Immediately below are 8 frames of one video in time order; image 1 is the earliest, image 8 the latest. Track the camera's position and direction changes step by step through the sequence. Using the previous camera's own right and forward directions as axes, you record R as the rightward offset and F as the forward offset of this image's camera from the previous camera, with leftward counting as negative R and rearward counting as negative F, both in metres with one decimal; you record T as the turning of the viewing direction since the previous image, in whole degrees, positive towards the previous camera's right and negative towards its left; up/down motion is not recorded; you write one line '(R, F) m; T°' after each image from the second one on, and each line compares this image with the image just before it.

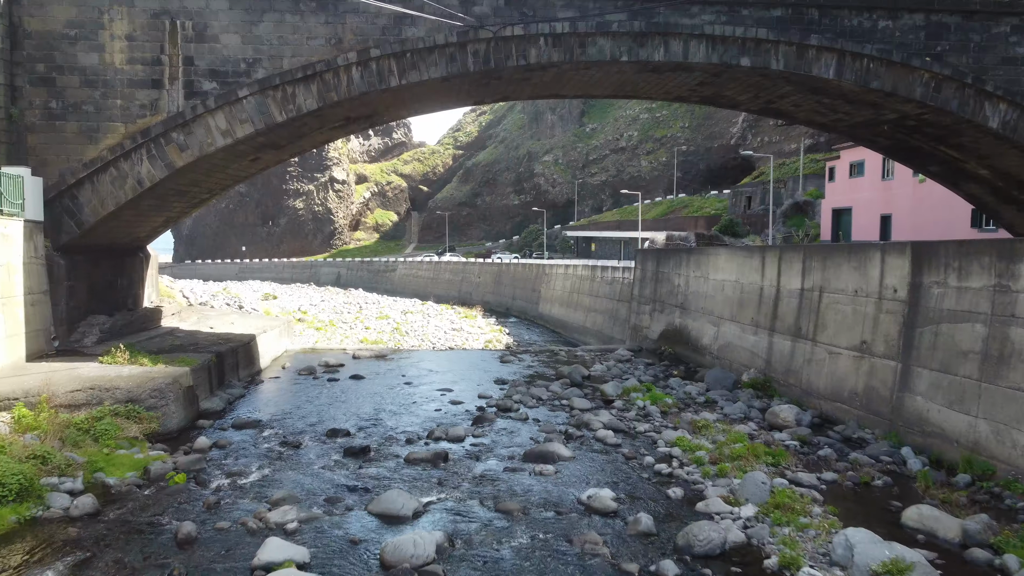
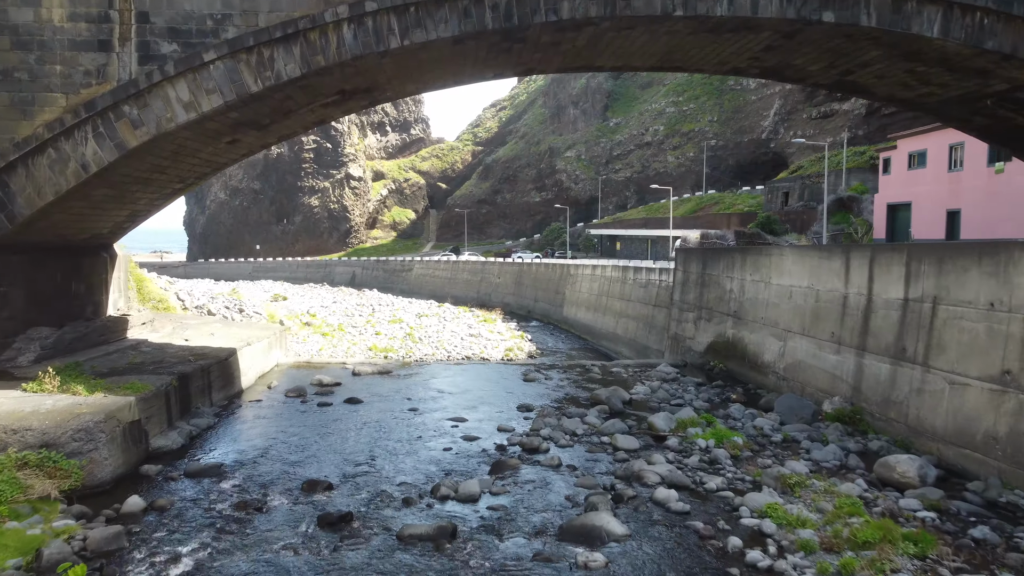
(-0.1, +3.4) m; -1°
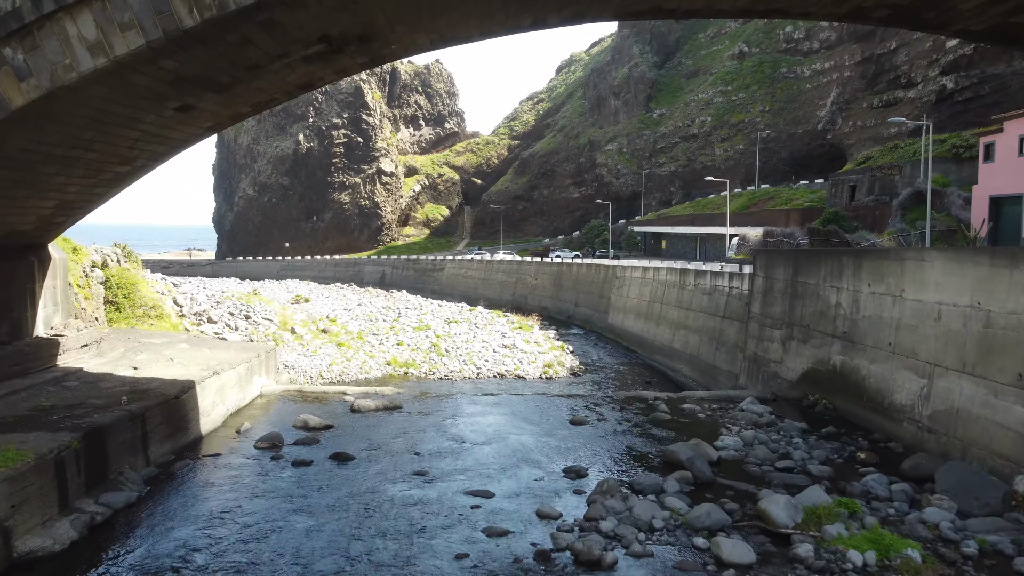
(-0.1, +4.6) m; -3°
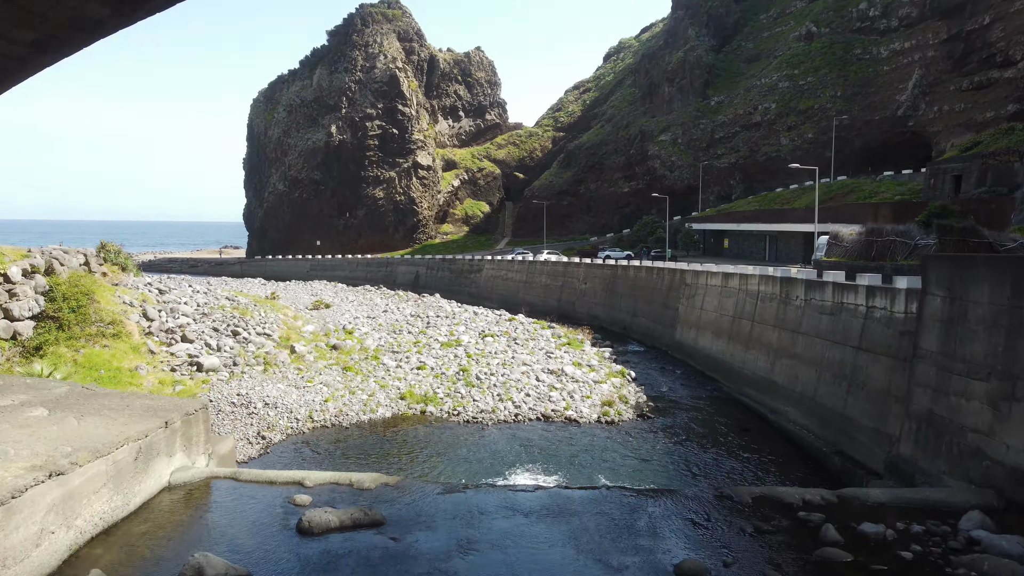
(-0.2, +6.7) m; -3°
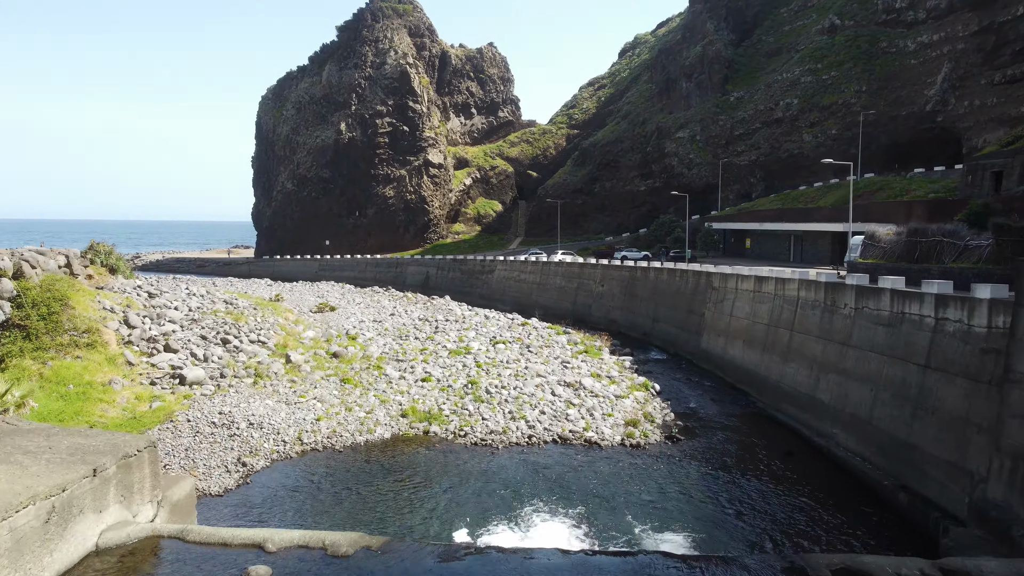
(0.0, +2.3) m; -1°
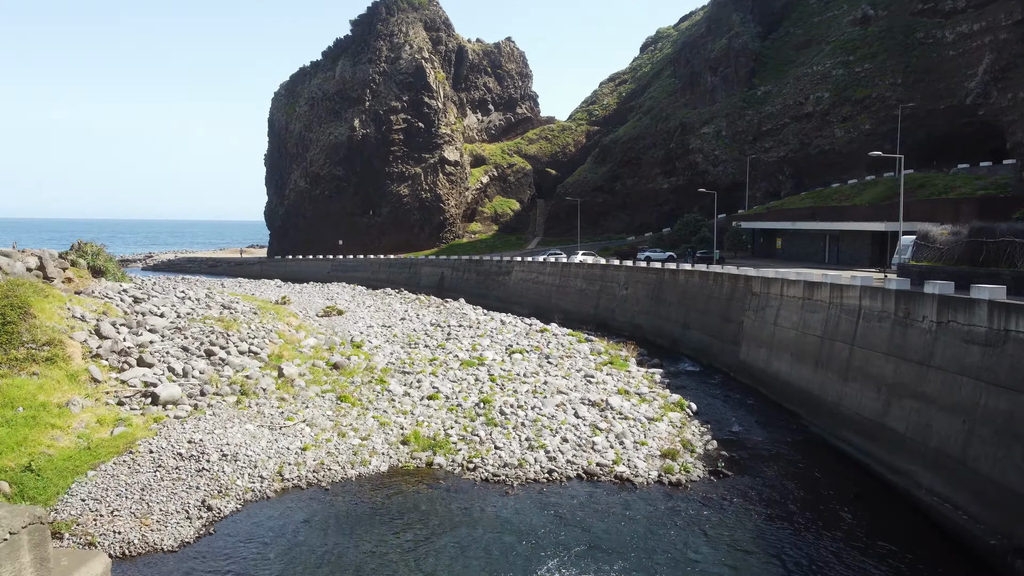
(0.0, +2.8) m; -1°
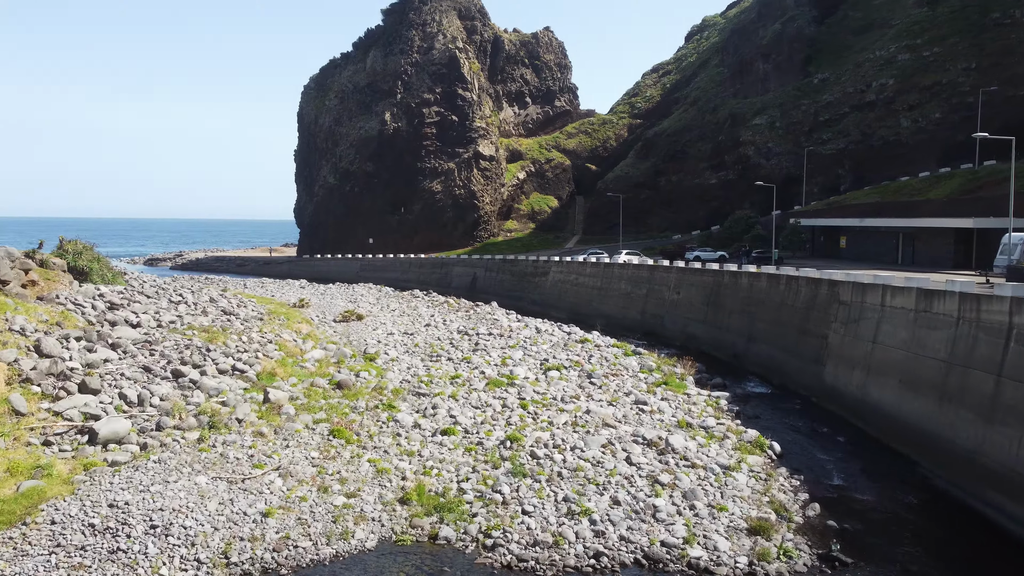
(+0.1, +4.5) m; -3°
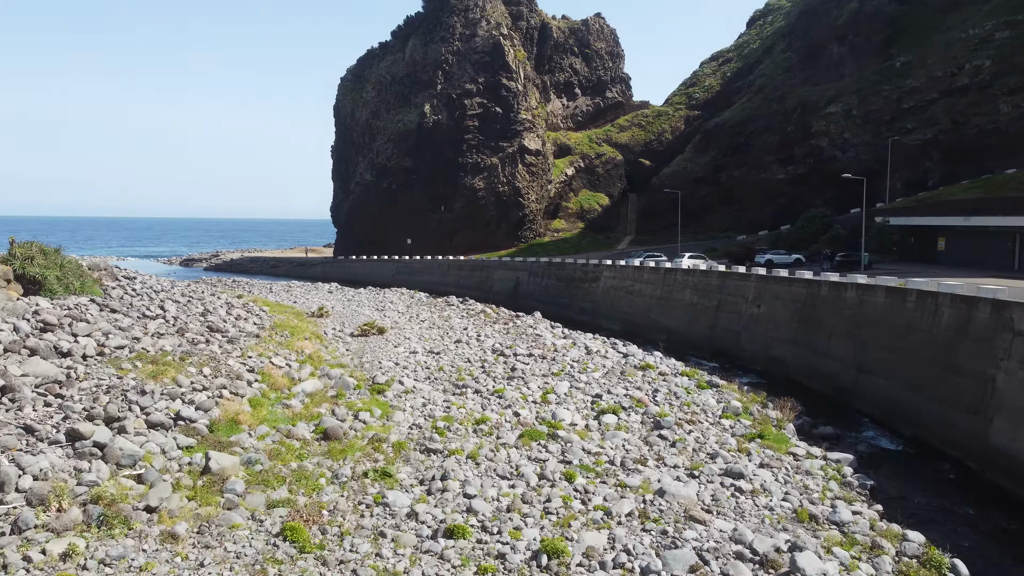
(+0.1, +6.0) m; -3°
